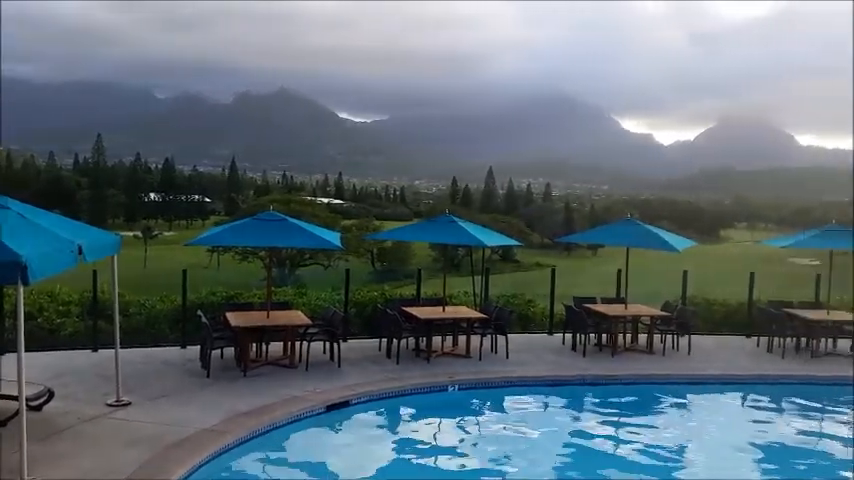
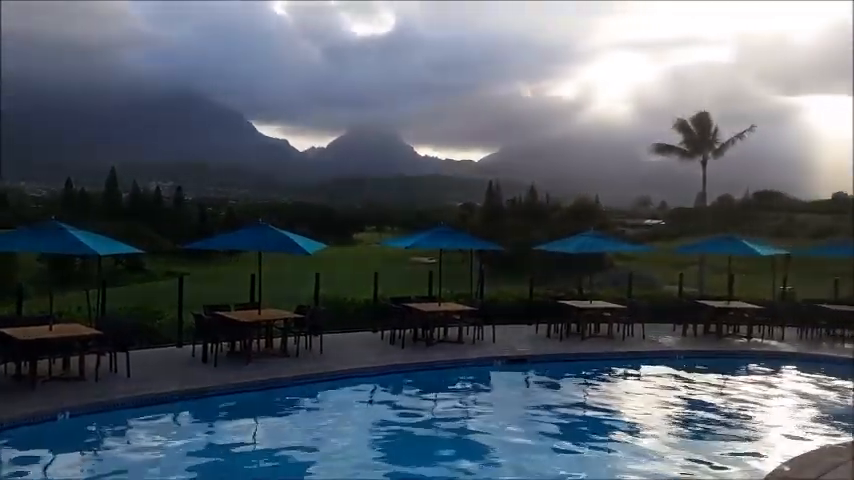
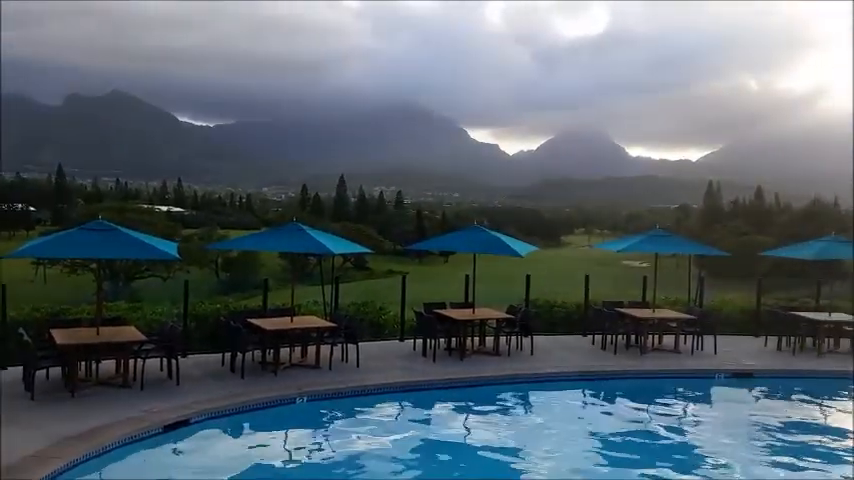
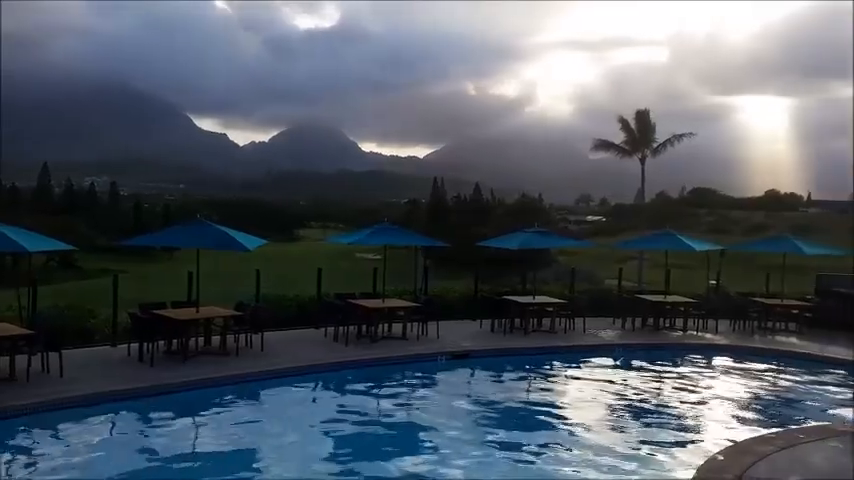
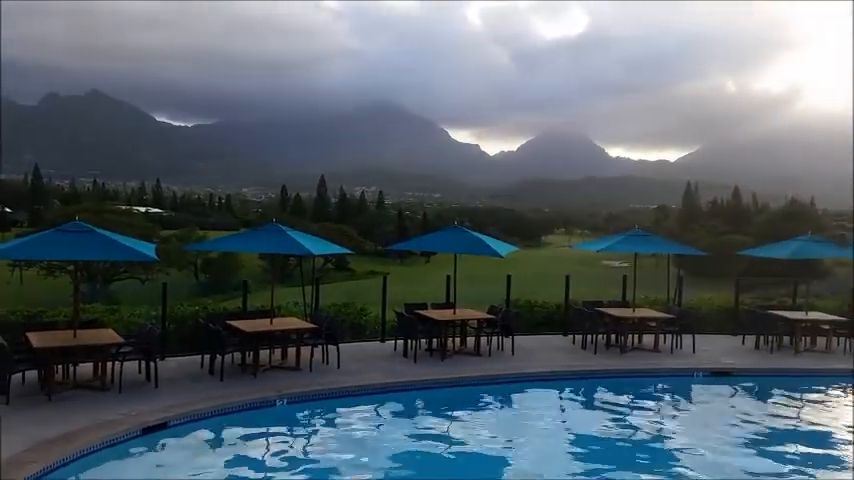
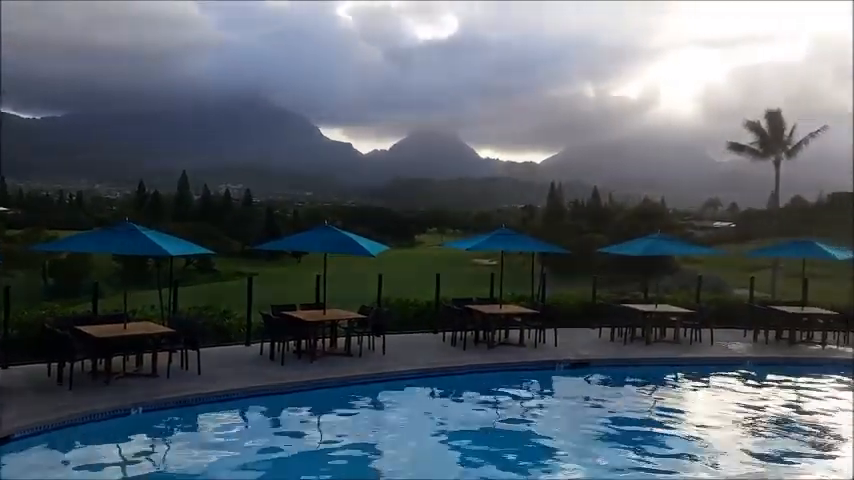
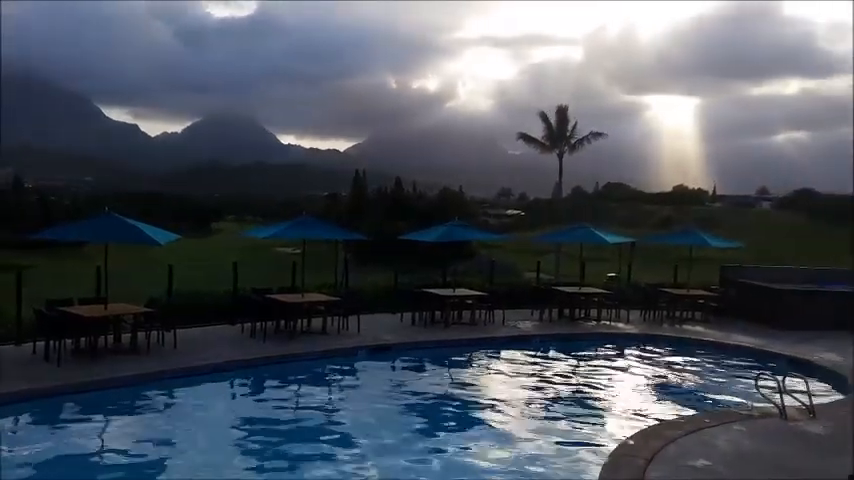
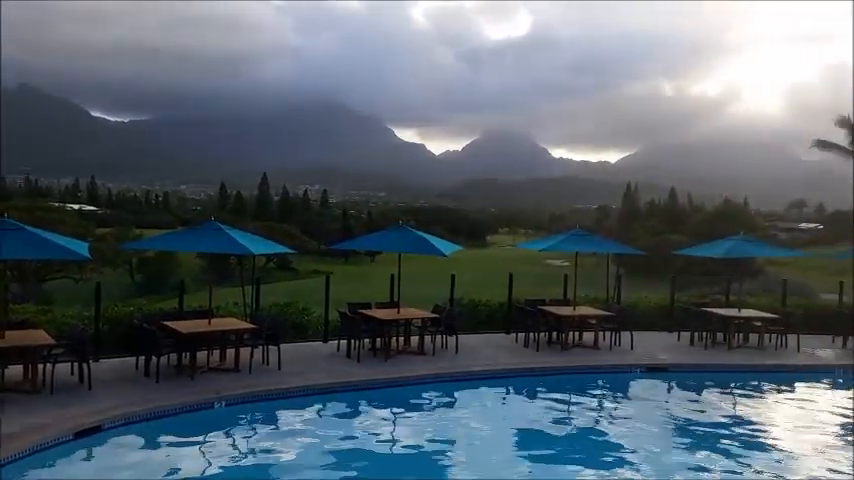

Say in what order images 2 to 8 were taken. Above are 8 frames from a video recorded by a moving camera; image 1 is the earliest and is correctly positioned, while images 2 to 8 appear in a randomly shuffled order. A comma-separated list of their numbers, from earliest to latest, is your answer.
3, 5, 8, 6, 2, 4, 7
